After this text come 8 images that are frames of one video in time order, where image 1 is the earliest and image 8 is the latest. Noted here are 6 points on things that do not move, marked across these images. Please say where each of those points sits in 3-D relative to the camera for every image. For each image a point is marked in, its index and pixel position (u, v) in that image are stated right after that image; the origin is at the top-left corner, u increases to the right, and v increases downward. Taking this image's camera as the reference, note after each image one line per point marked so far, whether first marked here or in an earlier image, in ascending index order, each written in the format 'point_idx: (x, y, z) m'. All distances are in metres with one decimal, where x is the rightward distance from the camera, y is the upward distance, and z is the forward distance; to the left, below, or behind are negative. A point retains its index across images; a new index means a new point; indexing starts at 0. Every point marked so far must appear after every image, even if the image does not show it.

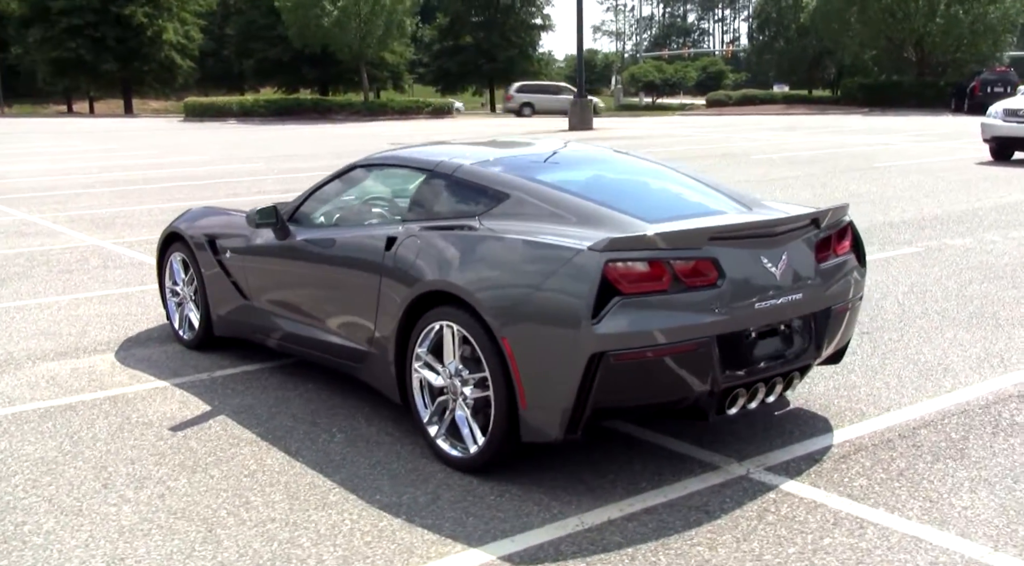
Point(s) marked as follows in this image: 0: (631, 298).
0: (+0.4, -0.1, +3.8) m
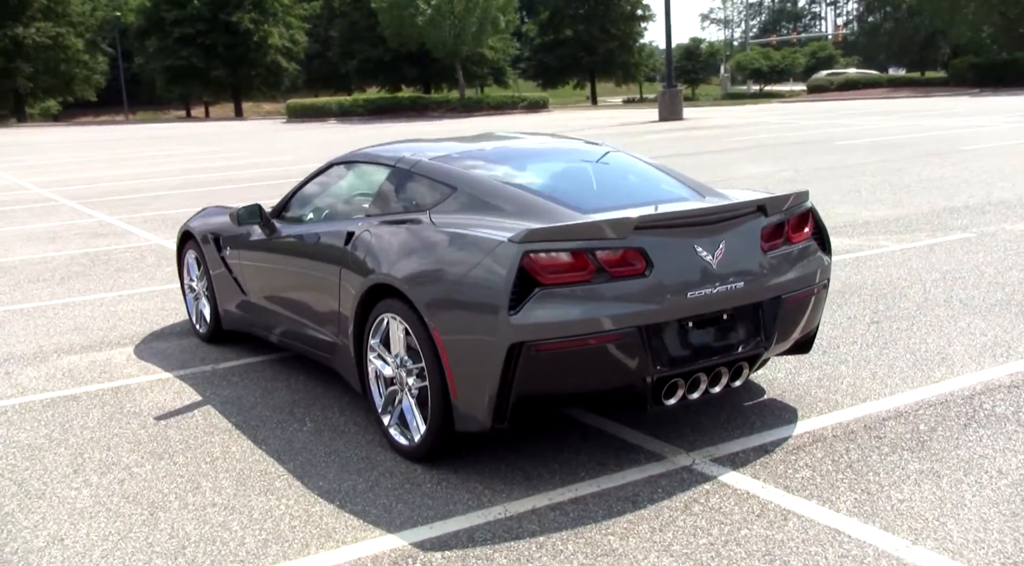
0: (+0.1, 0.0, +3.8) m
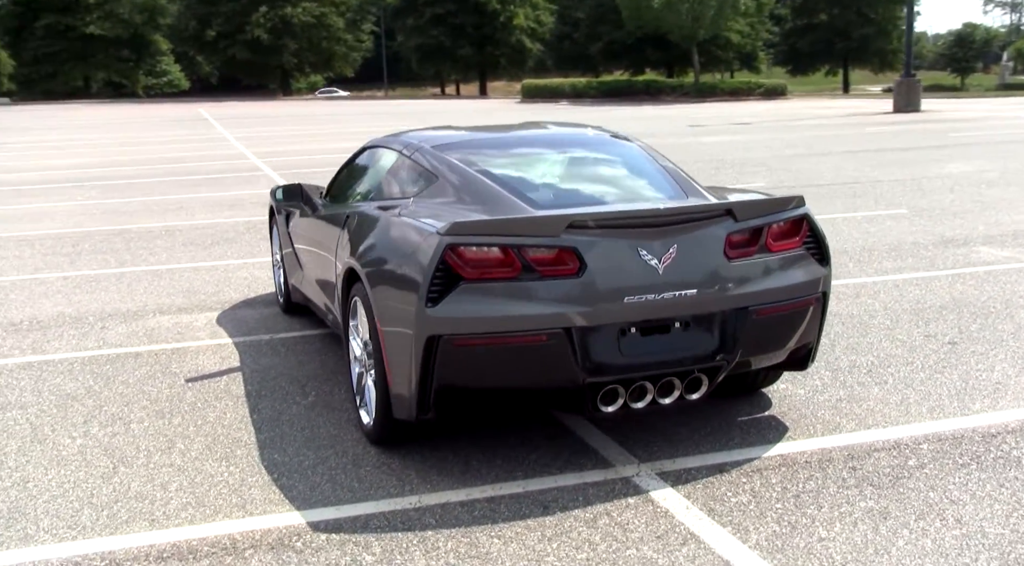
0: (-0.2, 0.0, +3.8) m
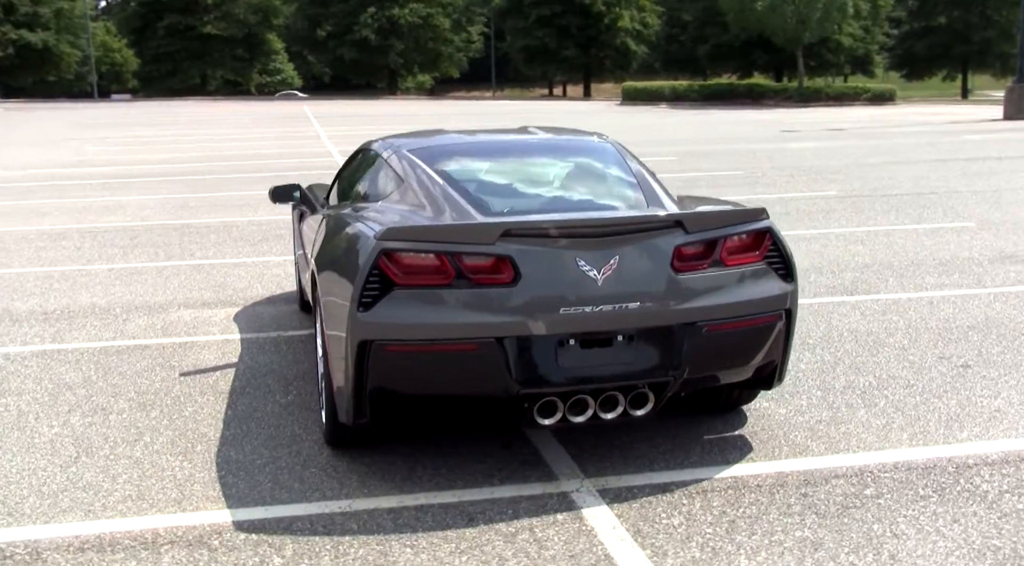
0: (-0.4, 0.0, +3.8) m
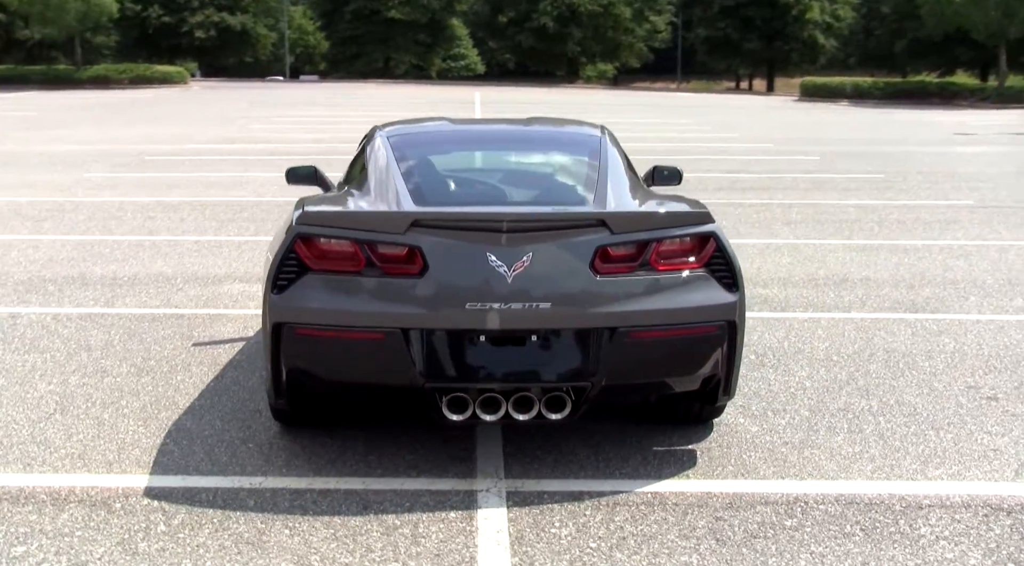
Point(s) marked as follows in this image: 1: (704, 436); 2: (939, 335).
0: (-0.7, 0.0, +3.8) m
1: (+0.8, -0.7, +4.5) m
2: (+2.6, -0.3, +6.4) m
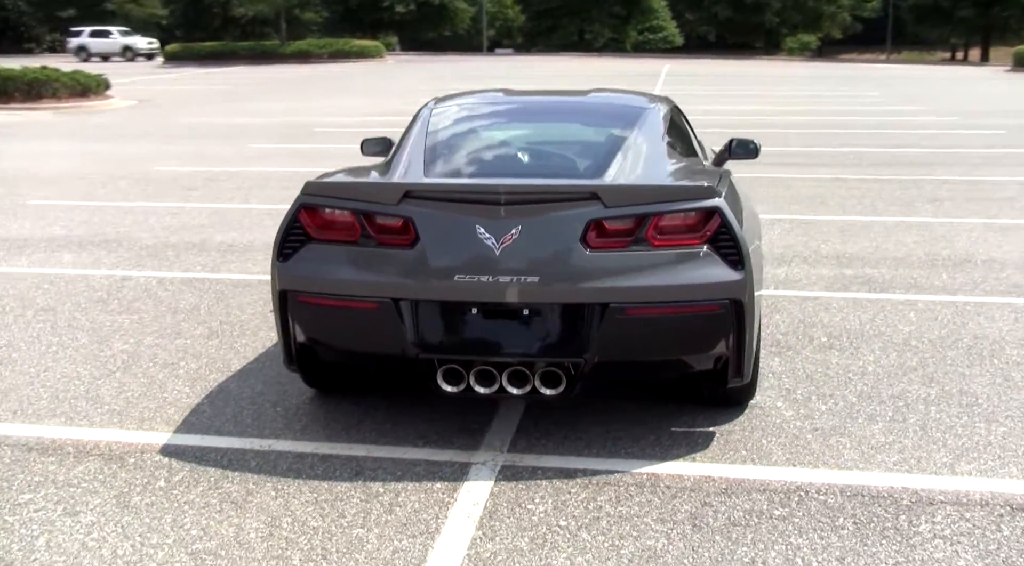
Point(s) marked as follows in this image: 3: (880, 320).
0: (-0.7, +0.1, +3.9) m
1: (+0.9, -0.6, +4.3) m
2: (+3.0, -0.2, +5.9) m
3: (+2.1, -0.2, +5.9) m
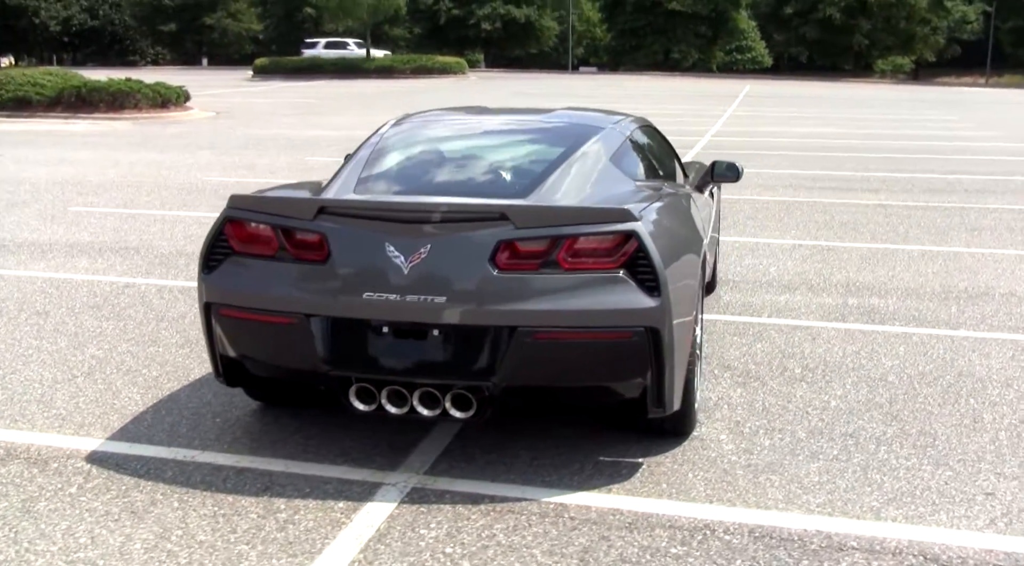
0: (-1.0, +0.1, +3.9) m
1: (+0.6, -0.7, +4.2) m
2: (+2.9, -0.4, +5.6) m
3: (+1.9, -0.4, +5.6) m
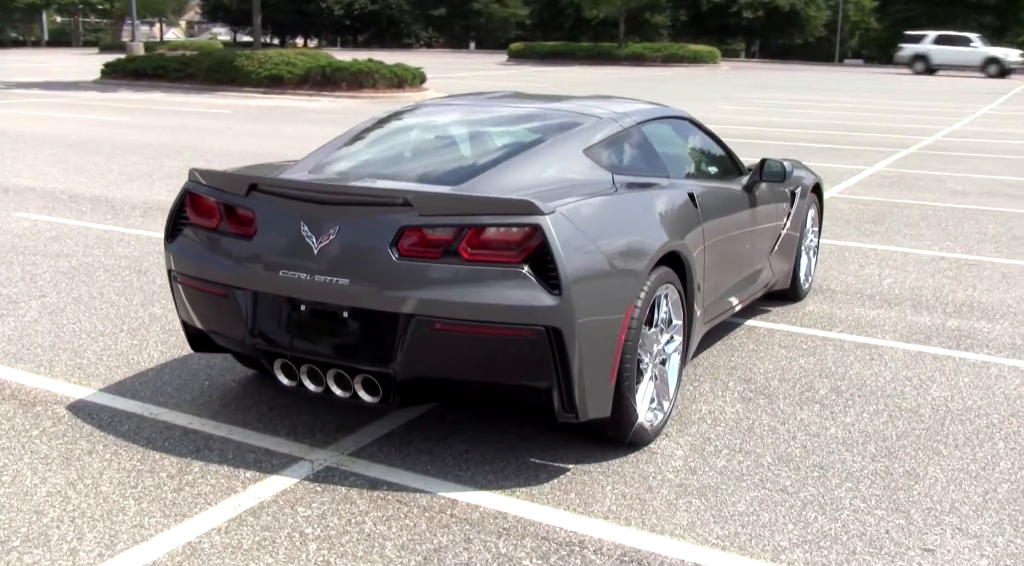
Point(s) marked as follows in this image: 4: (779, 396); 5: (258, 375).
0: (-1.3, +0.2, +4.1) m
1: (+0.4, -0.7, +4.0) m
2: (+2.9, -0.6, +4.7) m
3: (+2.0, -0.5, +5.1) m
4: (+1.2, -0.5, +4.8) m
5: (-1.2, -0.4, +4.9) m
